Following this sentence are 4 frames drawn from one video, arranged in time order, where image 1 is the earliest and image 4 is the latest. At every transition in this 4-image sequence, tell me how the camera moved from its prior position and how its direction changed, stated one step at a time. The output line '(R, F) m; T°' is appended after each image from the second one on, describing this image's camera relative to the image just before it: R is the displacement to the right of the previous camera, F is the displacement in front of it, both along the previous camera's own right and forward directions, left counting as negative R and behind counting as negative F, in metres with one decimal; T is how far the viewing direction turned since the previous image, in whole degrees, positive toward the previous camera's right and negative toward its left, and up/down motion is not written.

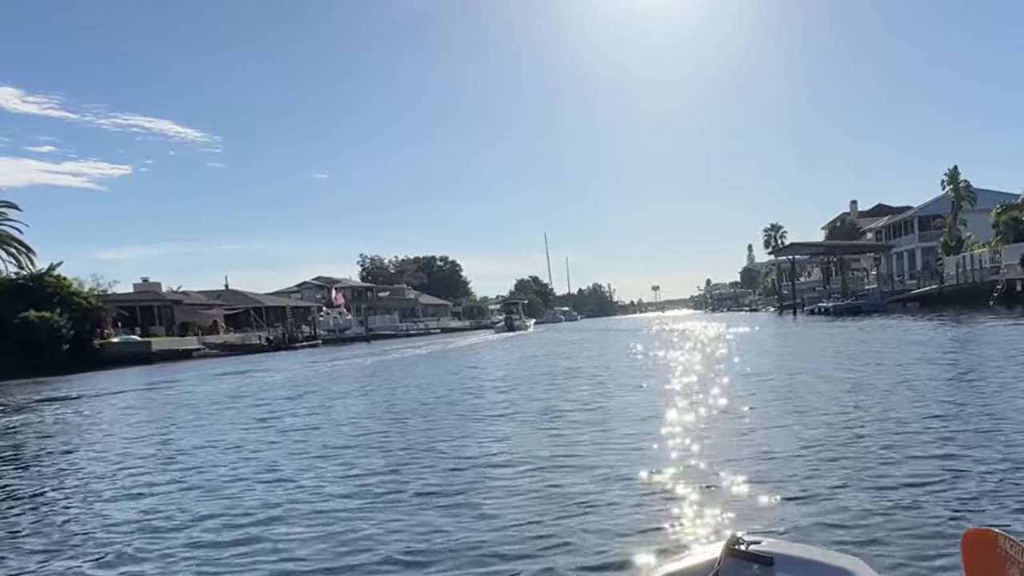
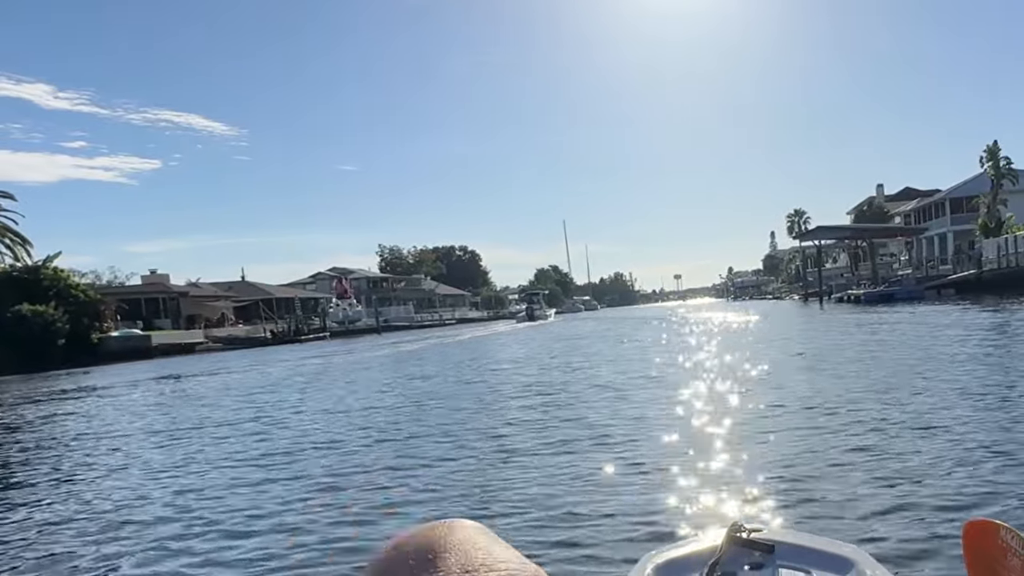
(+0.3, +0.9) m; -1°
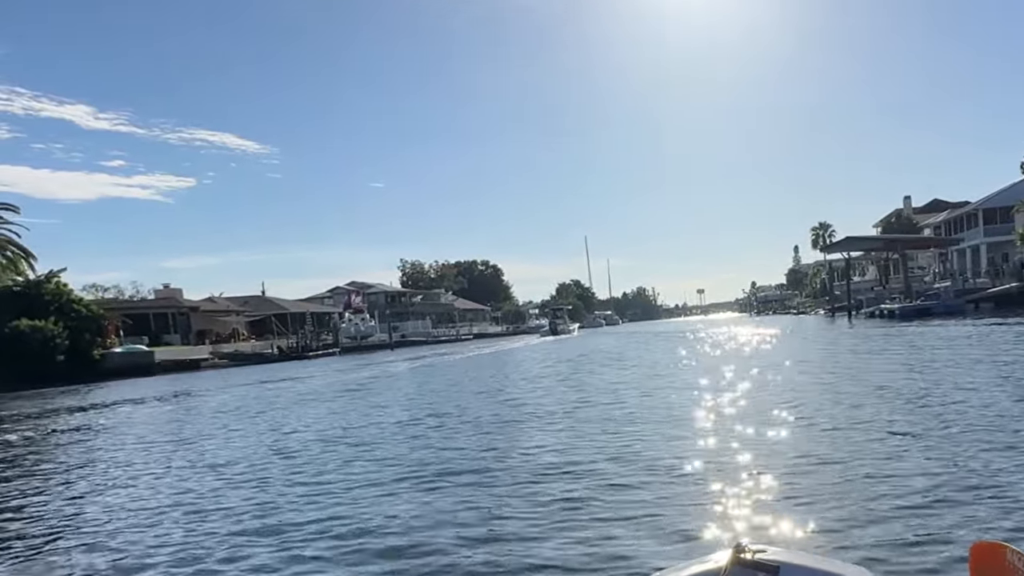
(+0.2, +0.8) m; -2°
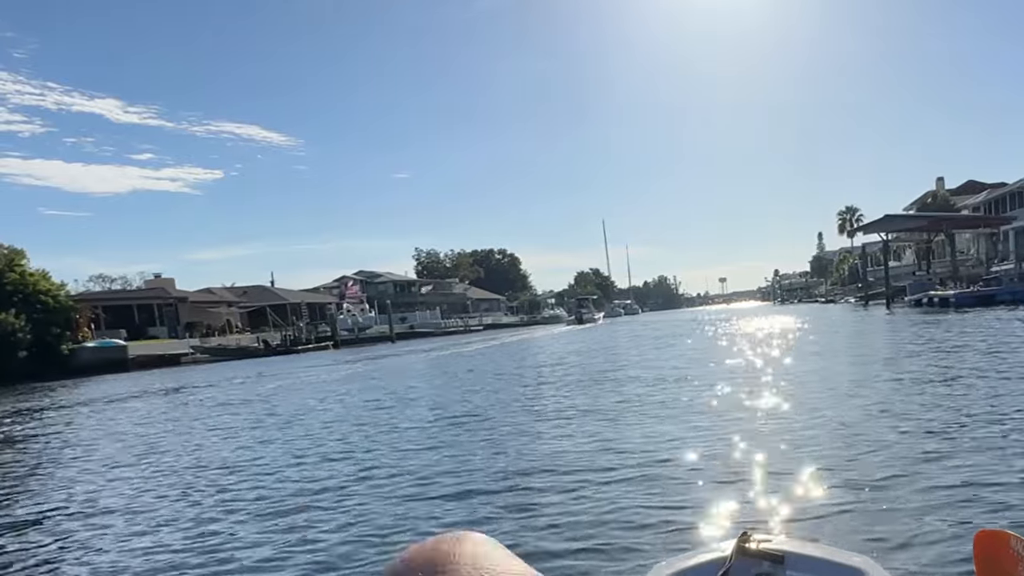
(+0.5, +1.8) m; -1°
